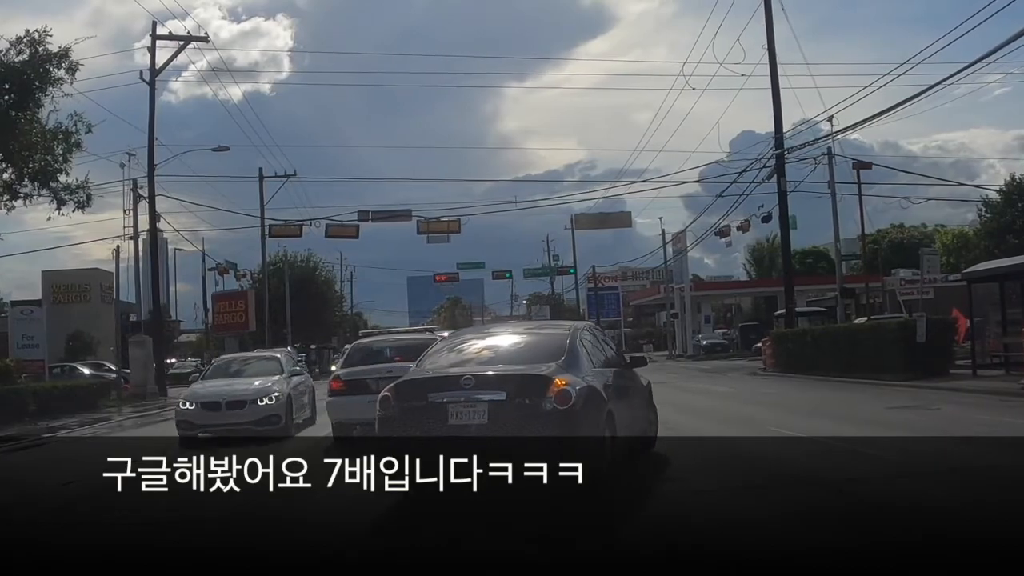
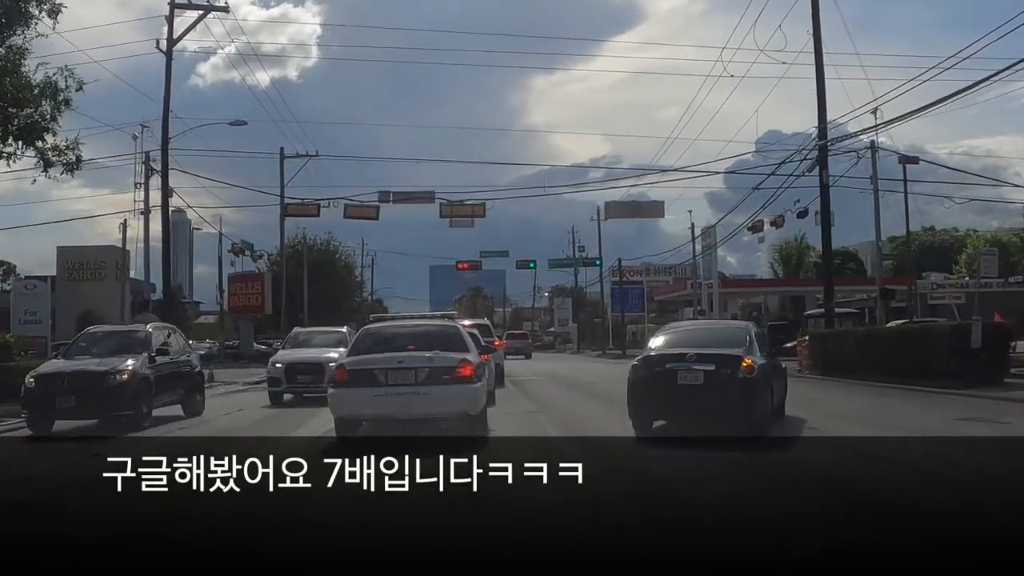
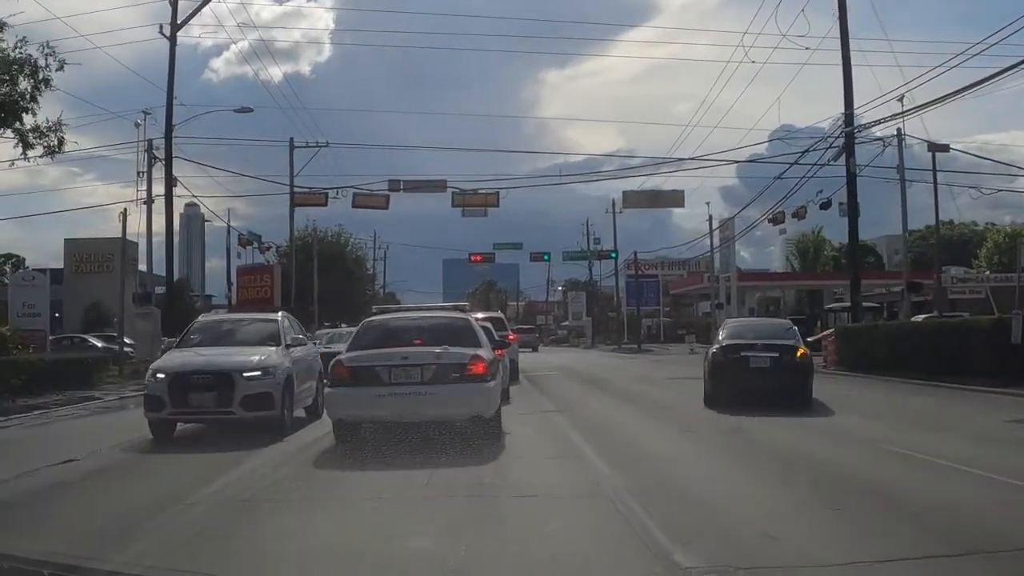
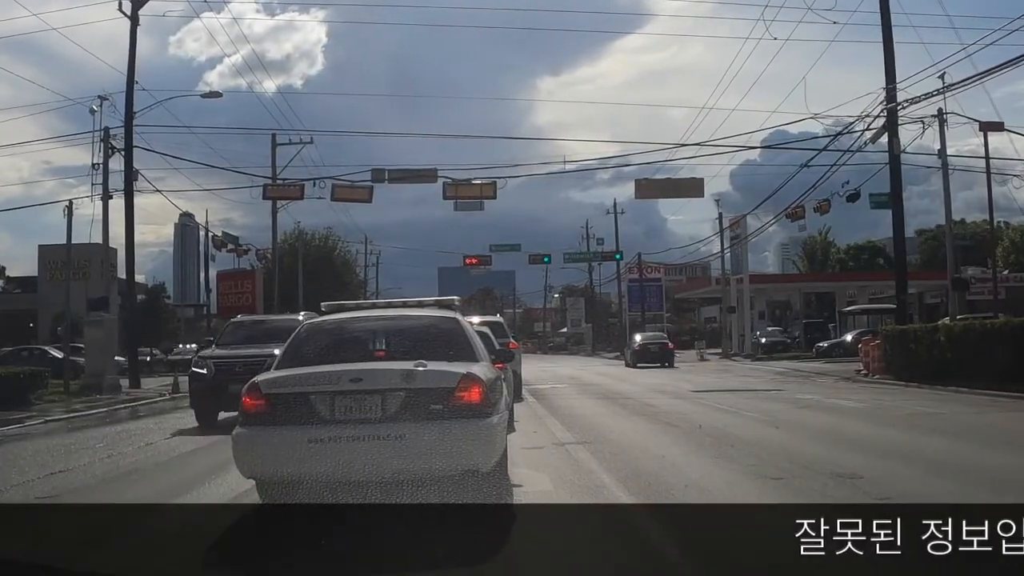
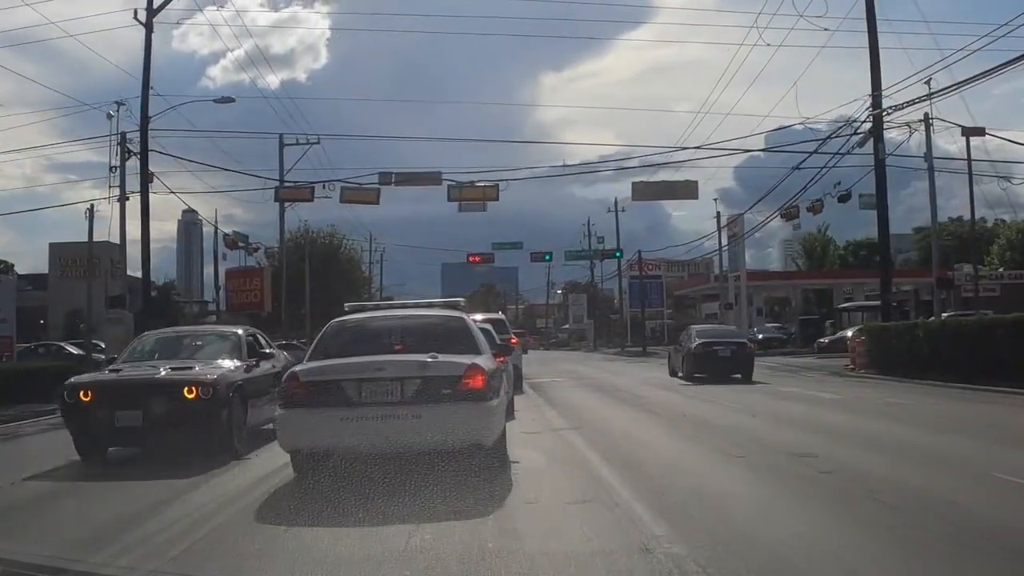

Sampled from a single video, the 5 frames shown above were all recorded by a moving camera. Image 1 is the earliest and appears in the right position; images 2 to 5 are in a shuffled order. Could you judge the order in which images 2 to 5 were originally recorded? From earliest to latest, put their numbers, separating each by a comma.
2, 3, 5, 4
